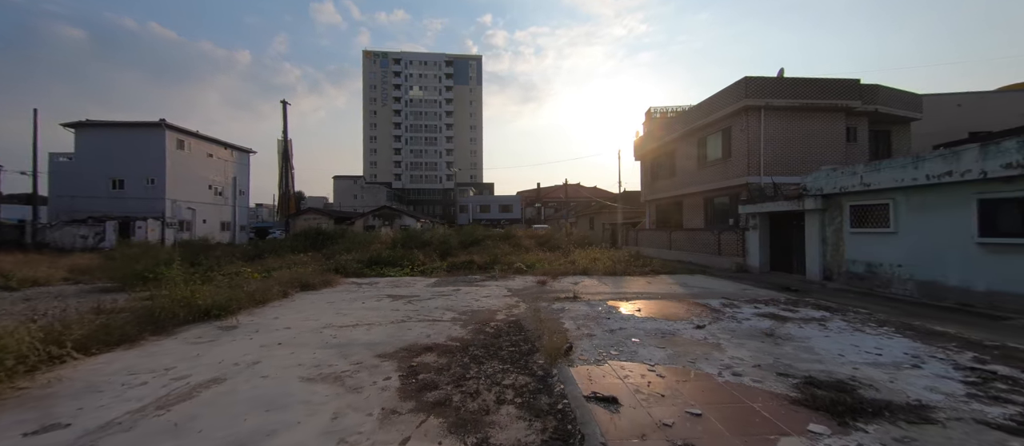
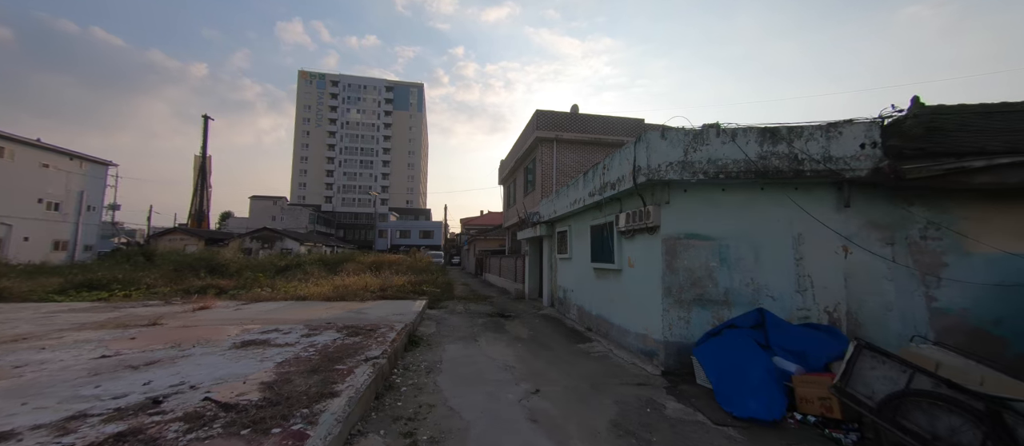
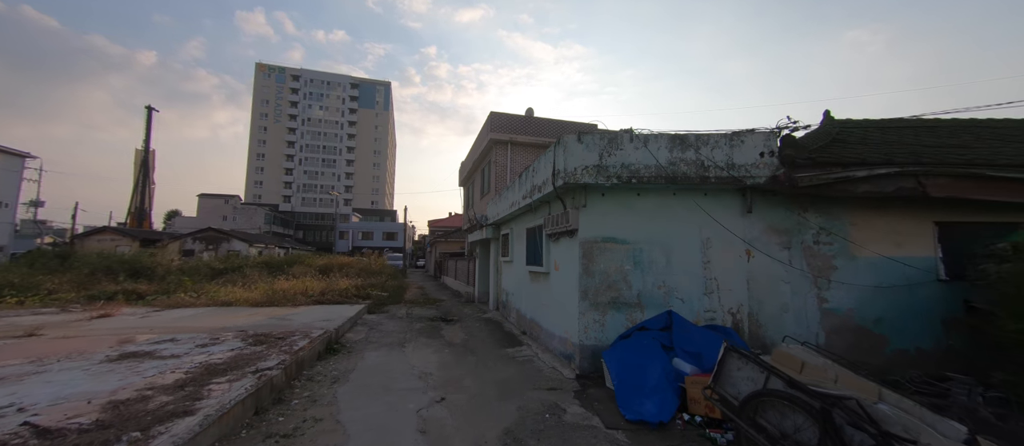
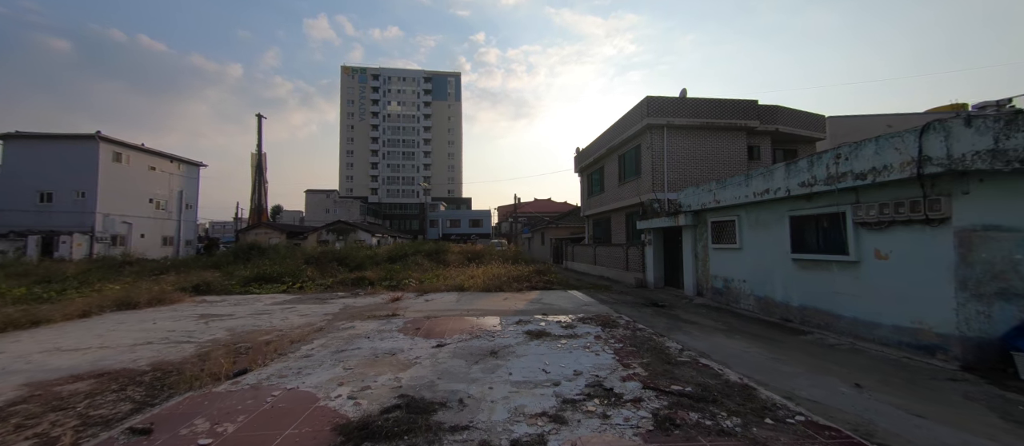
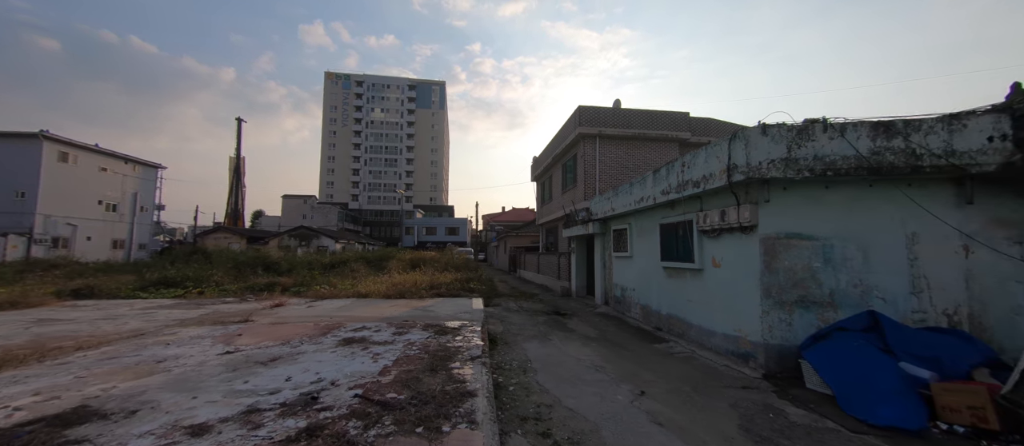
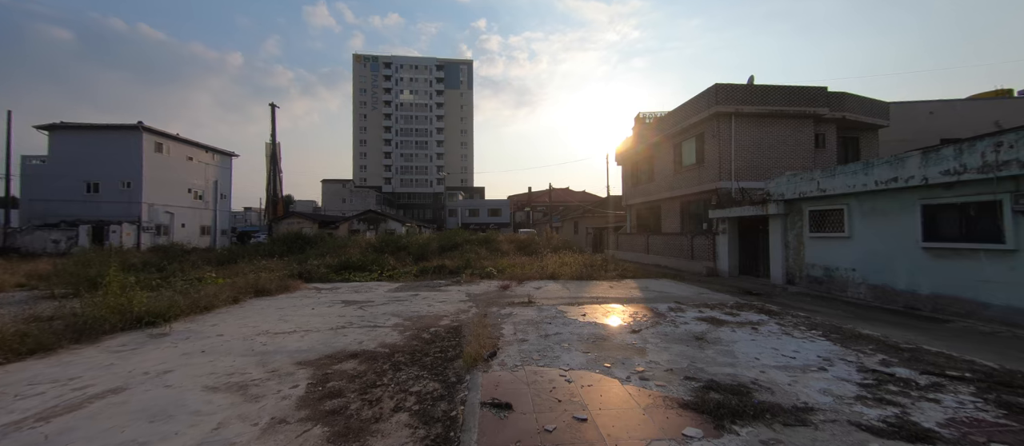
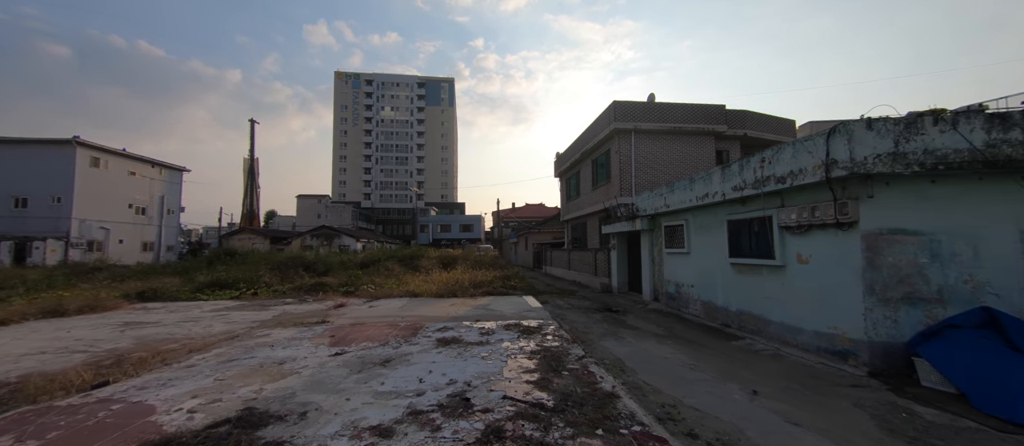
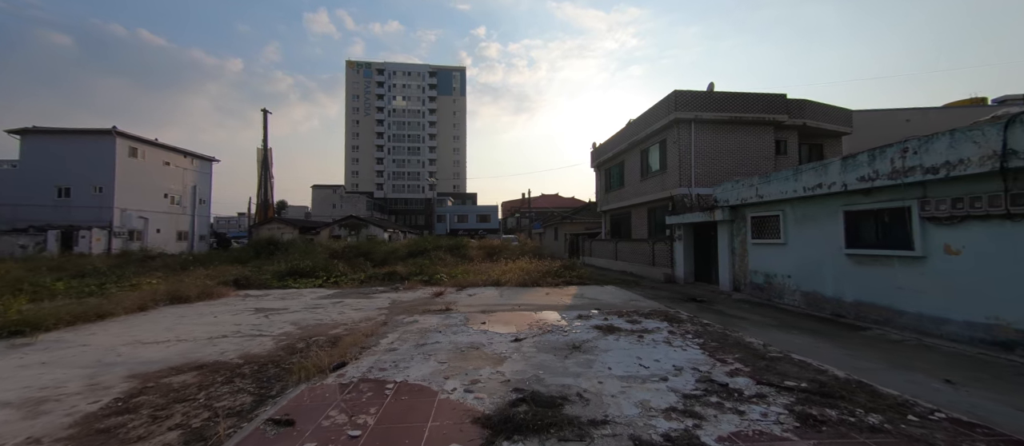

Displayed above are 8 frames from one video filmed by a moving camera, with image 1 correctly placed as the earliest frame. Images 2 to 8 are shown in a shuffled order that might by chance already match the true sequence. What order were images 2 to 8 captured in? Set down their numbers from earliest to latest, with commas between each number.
6, 8, 4, 7, 5, 2, 3
